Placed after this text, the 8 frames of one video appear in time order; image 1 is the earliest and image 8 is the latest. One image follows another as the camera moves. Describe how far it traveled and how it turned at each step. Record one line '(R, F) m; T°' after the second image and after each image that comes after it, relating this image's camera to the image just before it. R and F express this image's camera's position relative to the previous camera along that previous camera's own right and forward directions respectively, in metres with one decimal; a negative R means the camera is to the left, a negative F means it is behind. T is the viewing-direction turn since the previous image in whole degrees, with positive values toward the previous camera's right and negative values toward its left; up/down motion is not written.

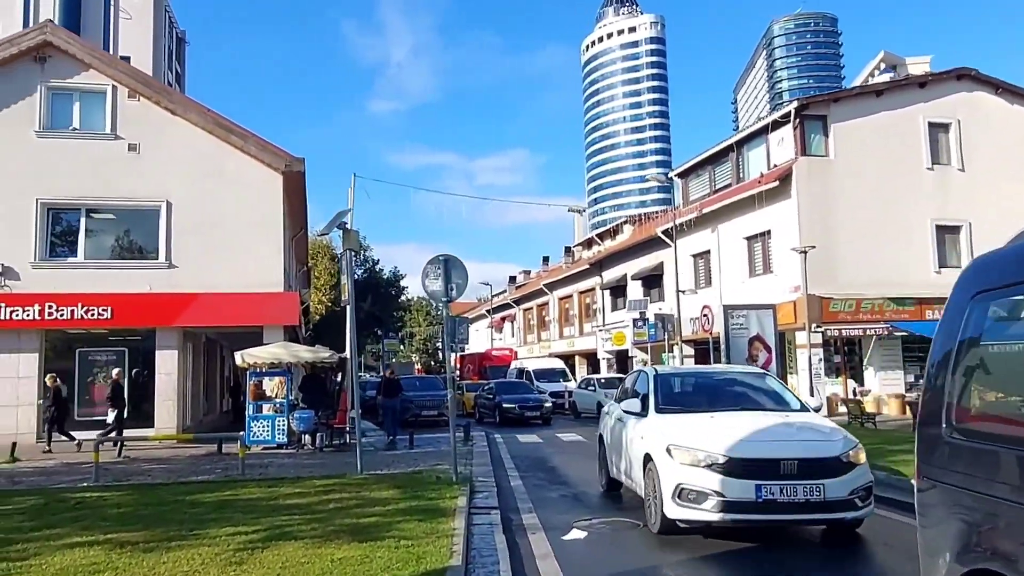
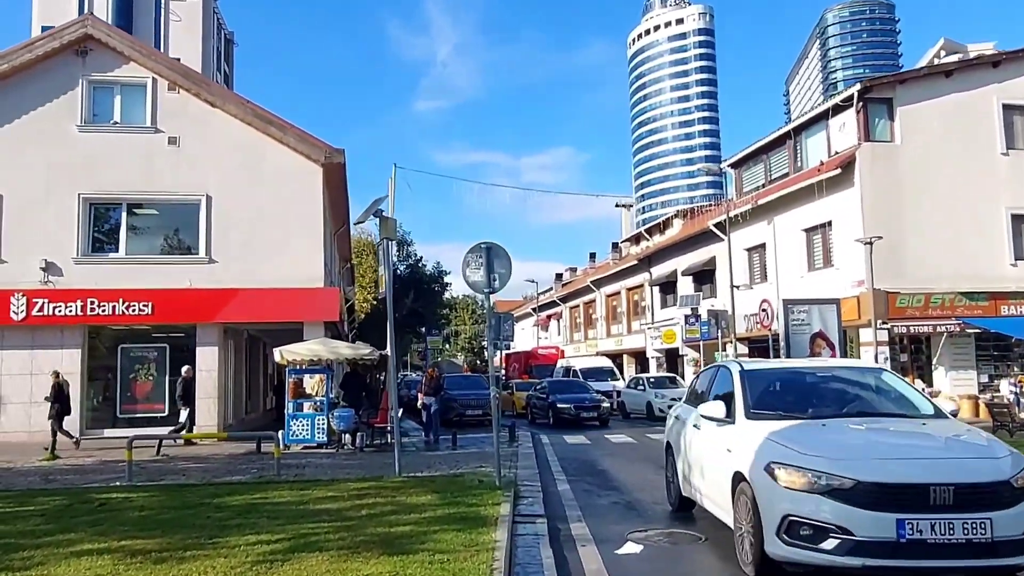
(0.0, +0.7) m; -4°
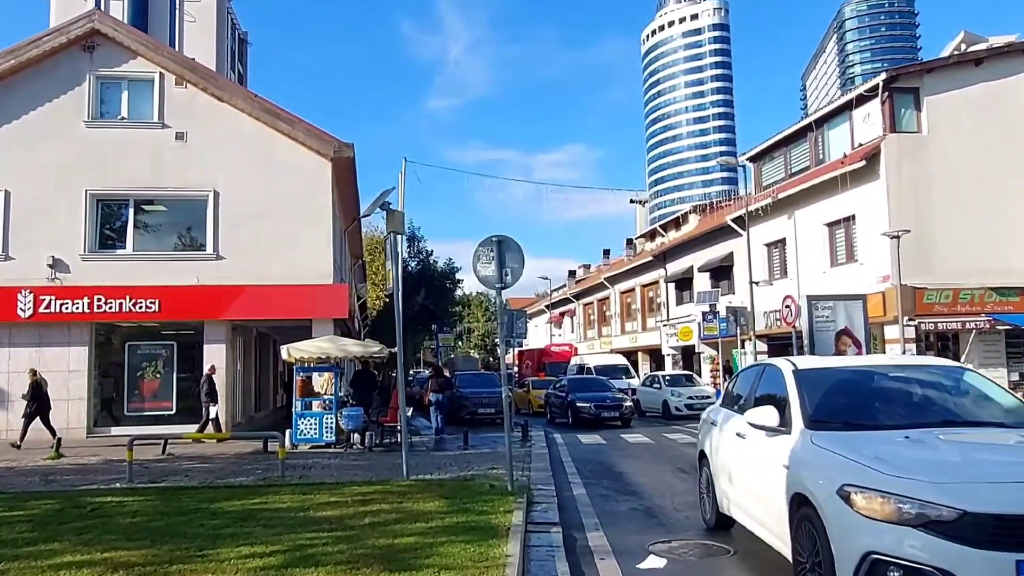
(0.0, +0.5) m; -1°
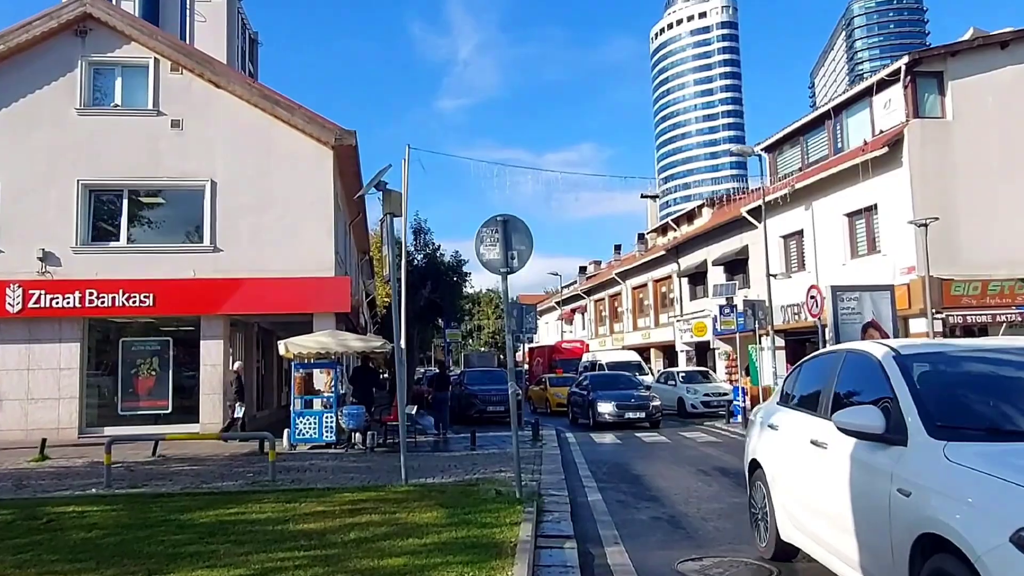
(0.0, +0.8) m; -1°
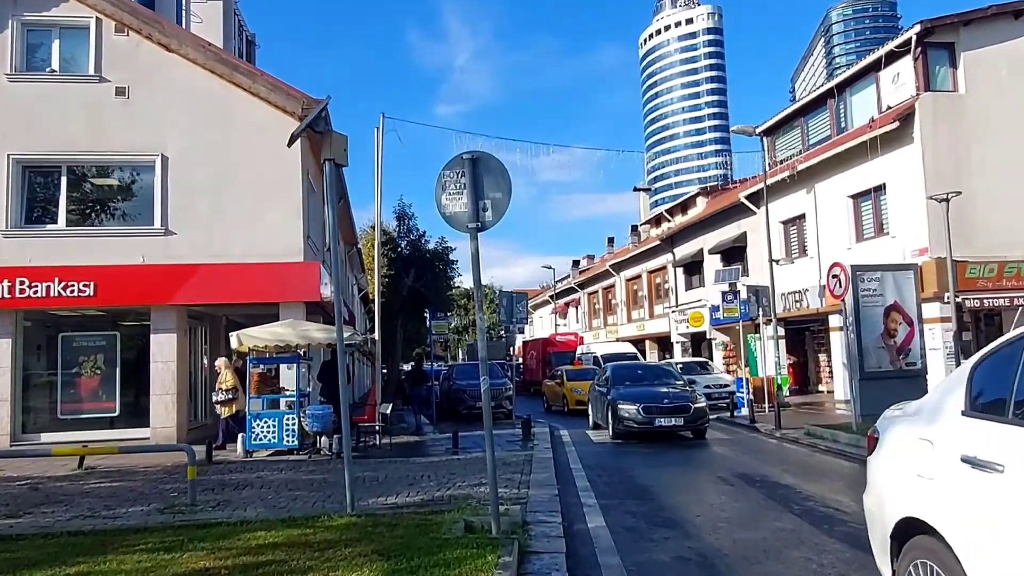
(+0.1, +1.7) m; +1°
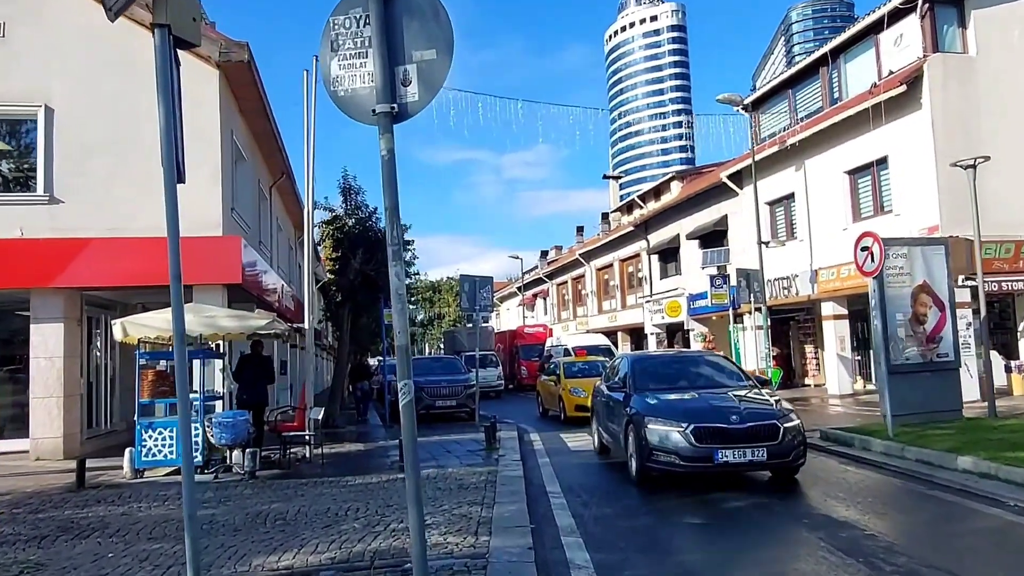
(+0.1, +2.5) m; +3°
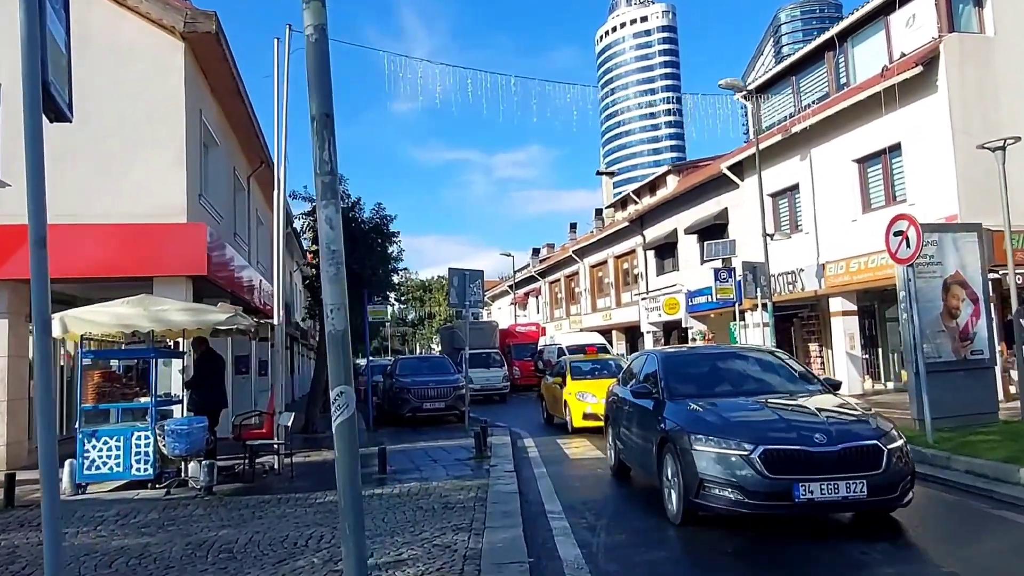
(0.0, +1.2) m; +1°
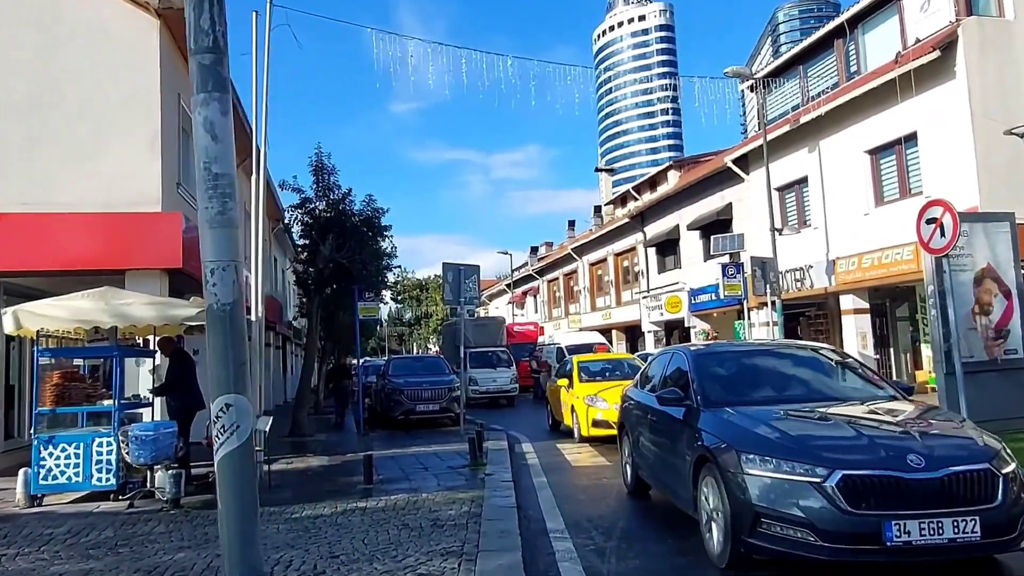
(0.0, +0.8) m; 0°
